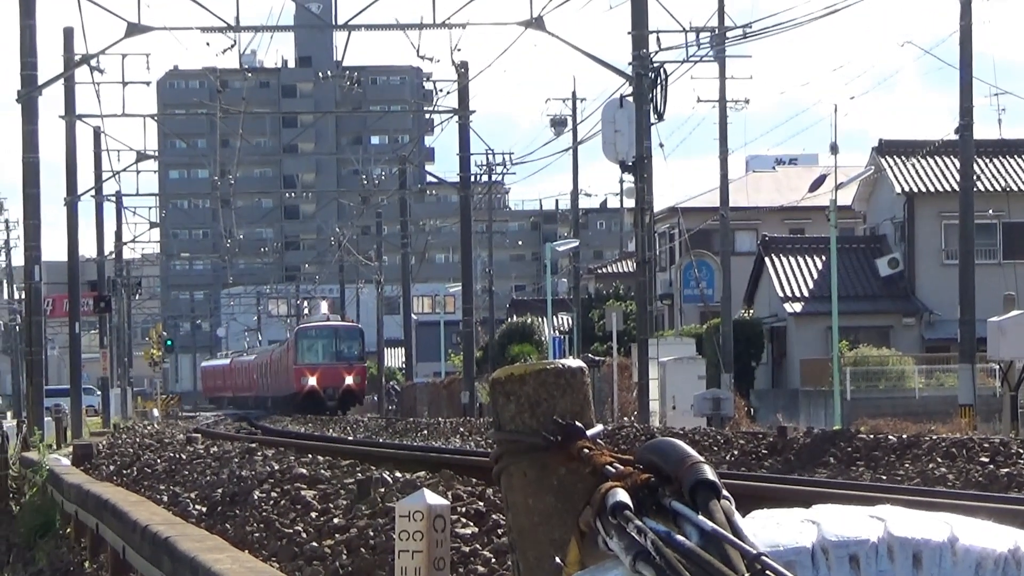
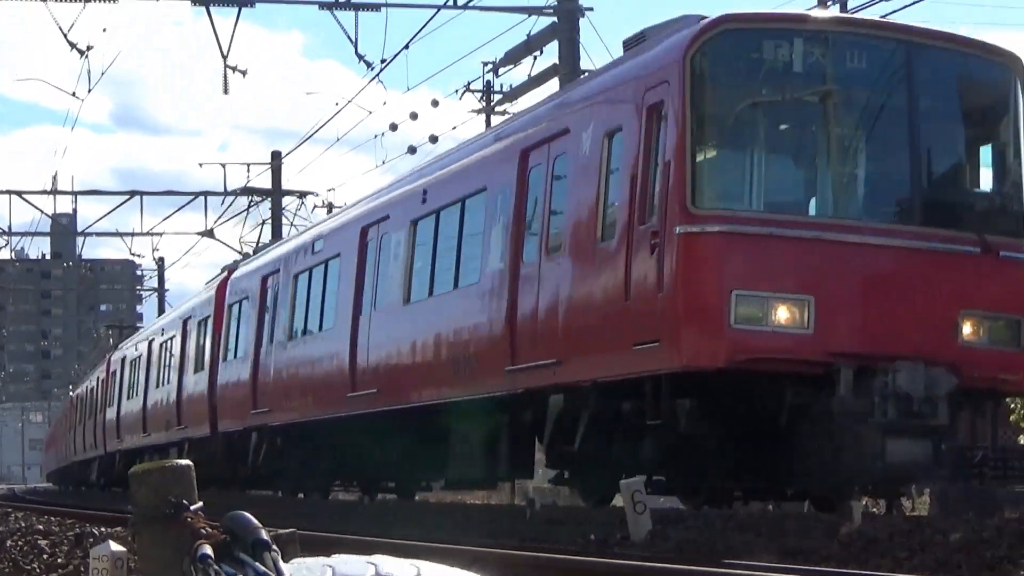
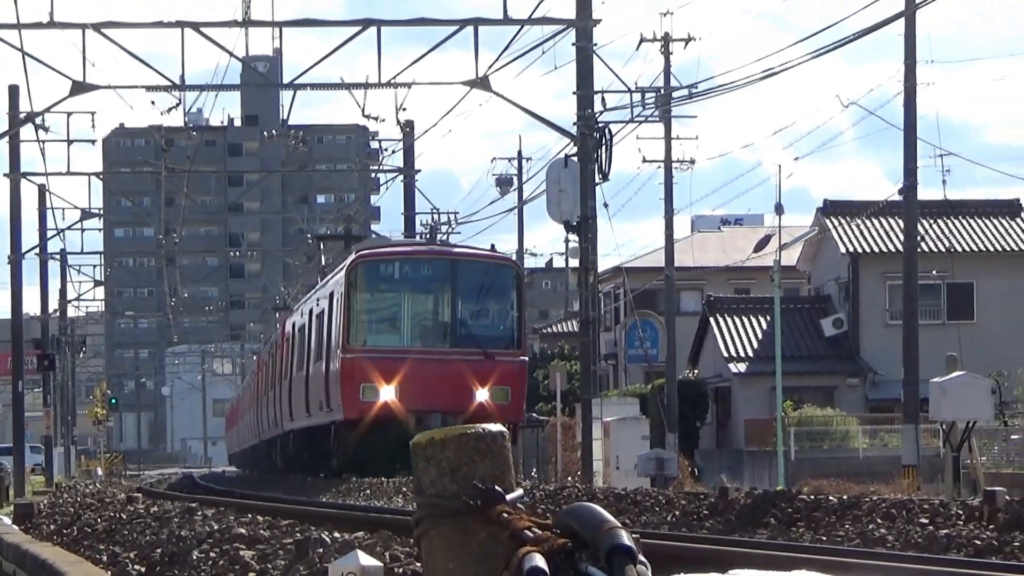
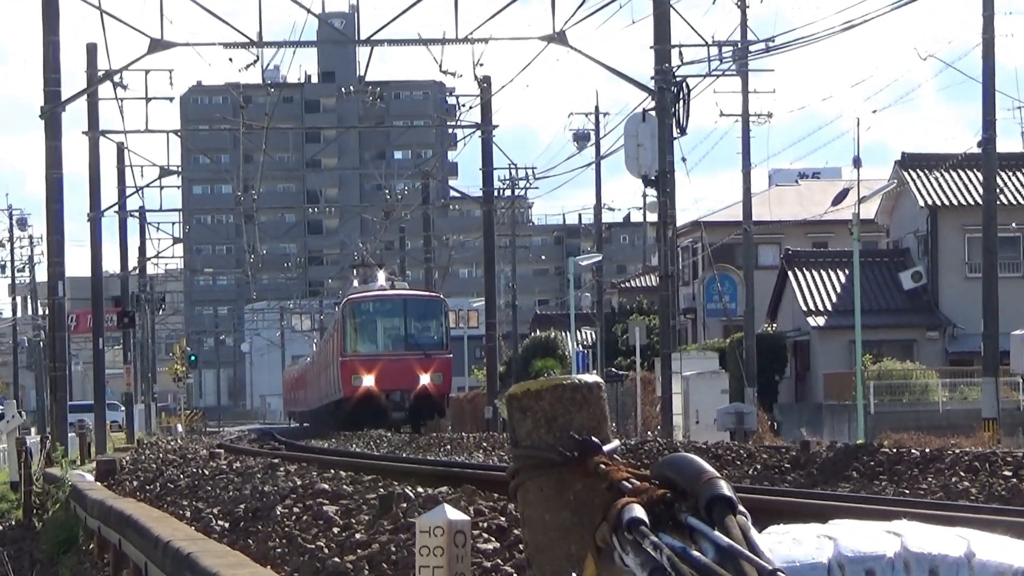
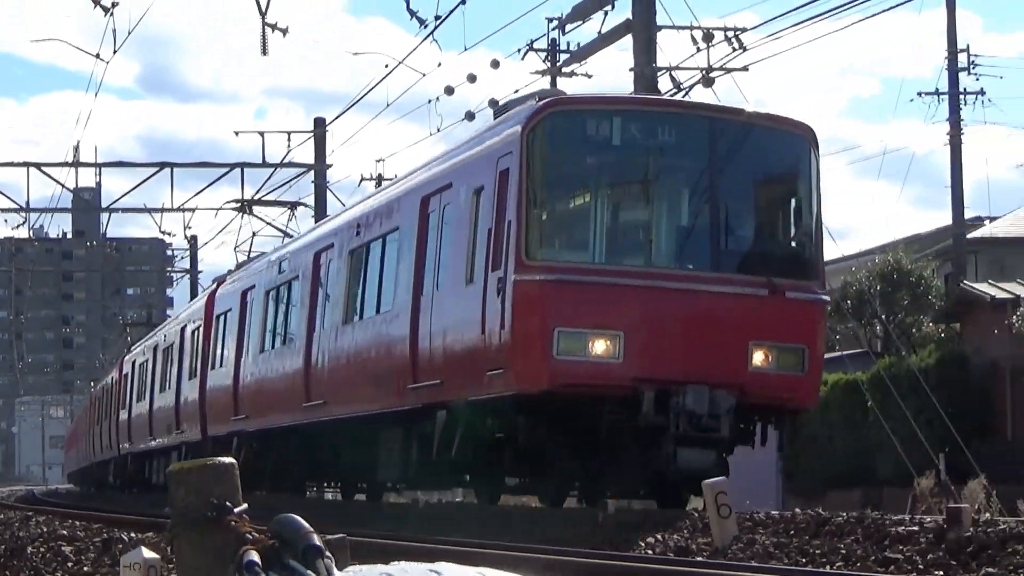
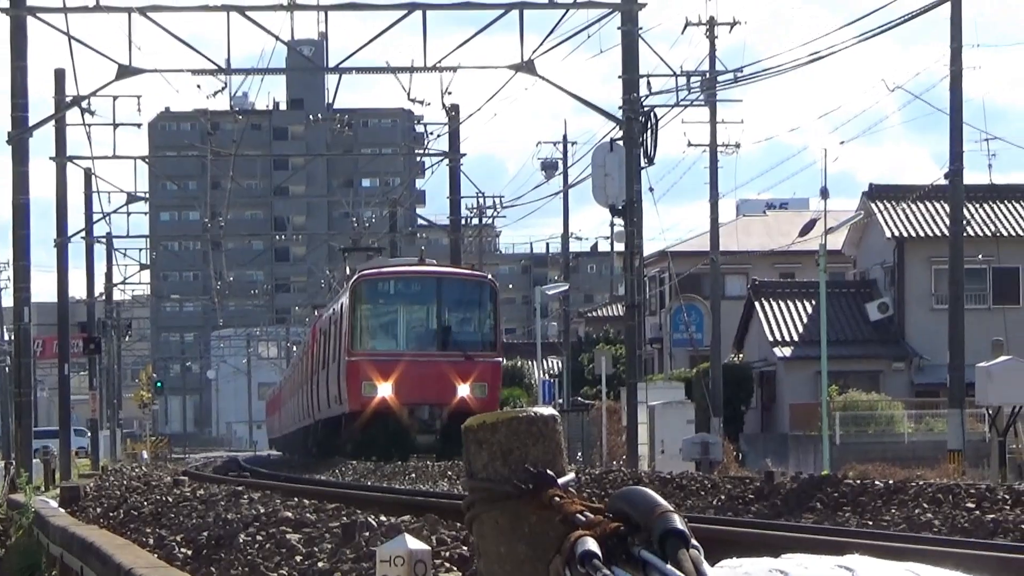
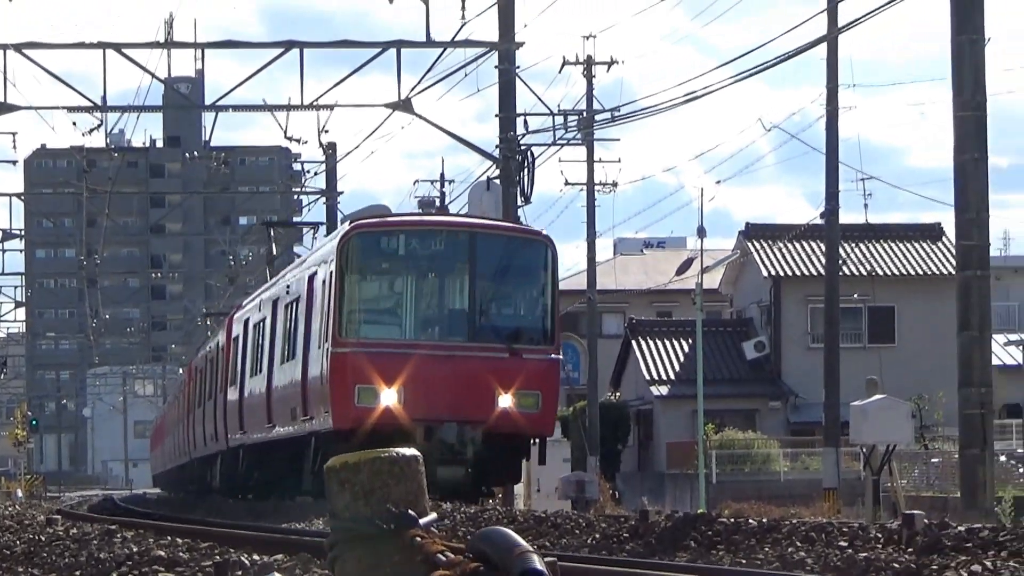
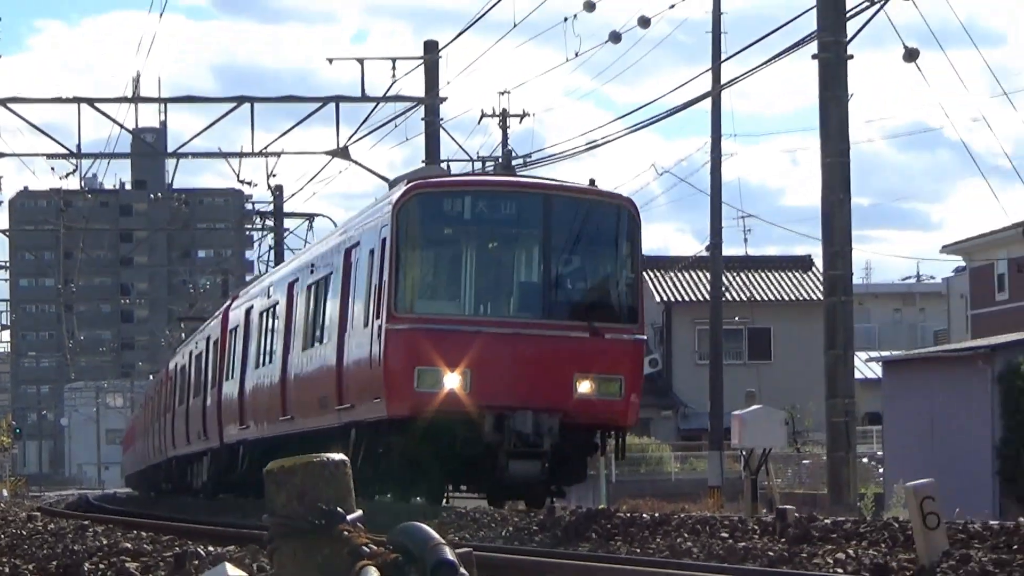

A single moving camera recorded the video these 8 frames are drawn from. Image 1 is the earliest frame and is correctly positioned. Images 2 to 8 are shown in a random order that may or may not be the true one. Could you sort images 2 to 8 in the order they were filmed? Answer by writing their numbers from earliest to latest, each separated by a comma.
4, 6, 3, 7, 8, 5, 2
